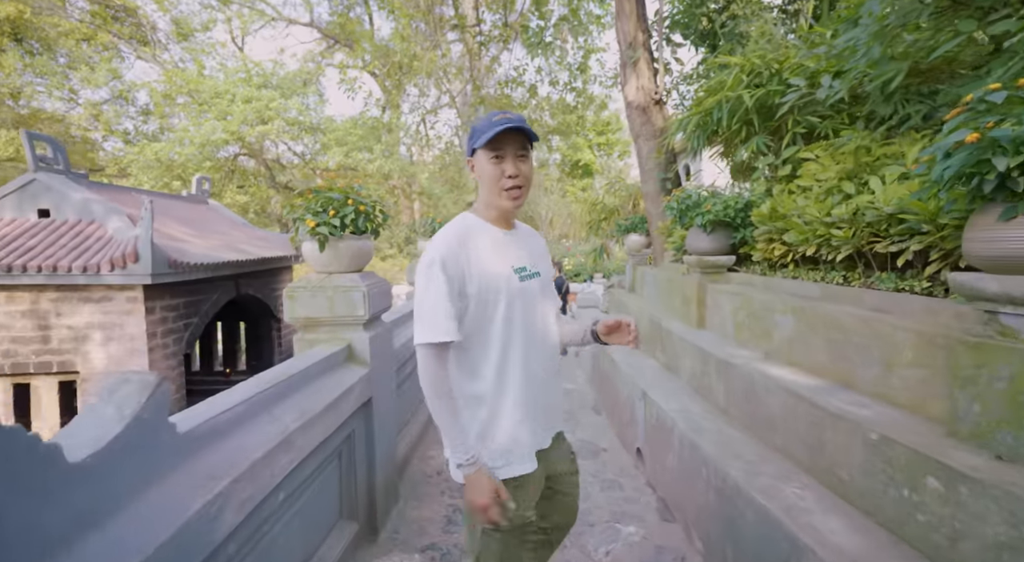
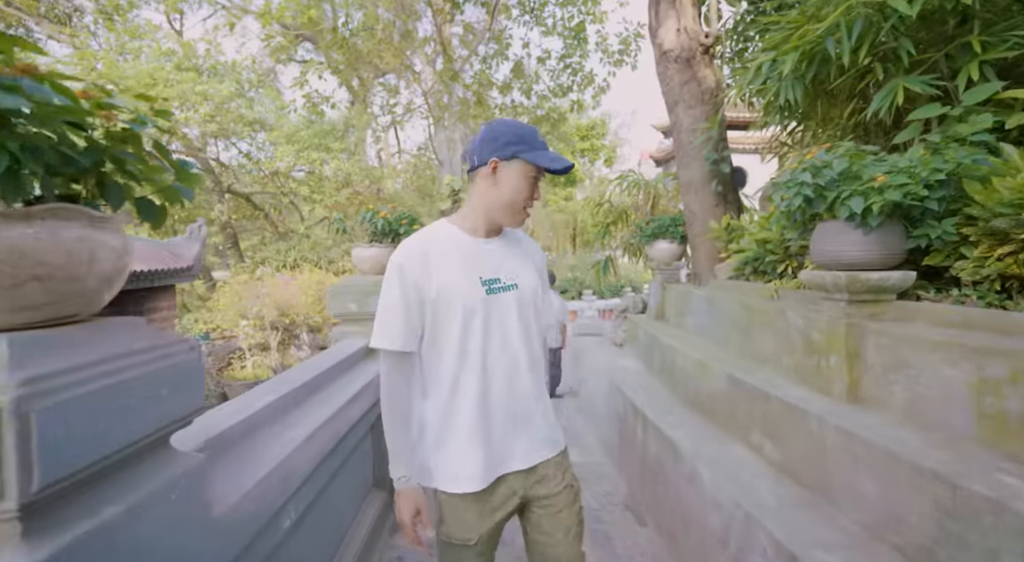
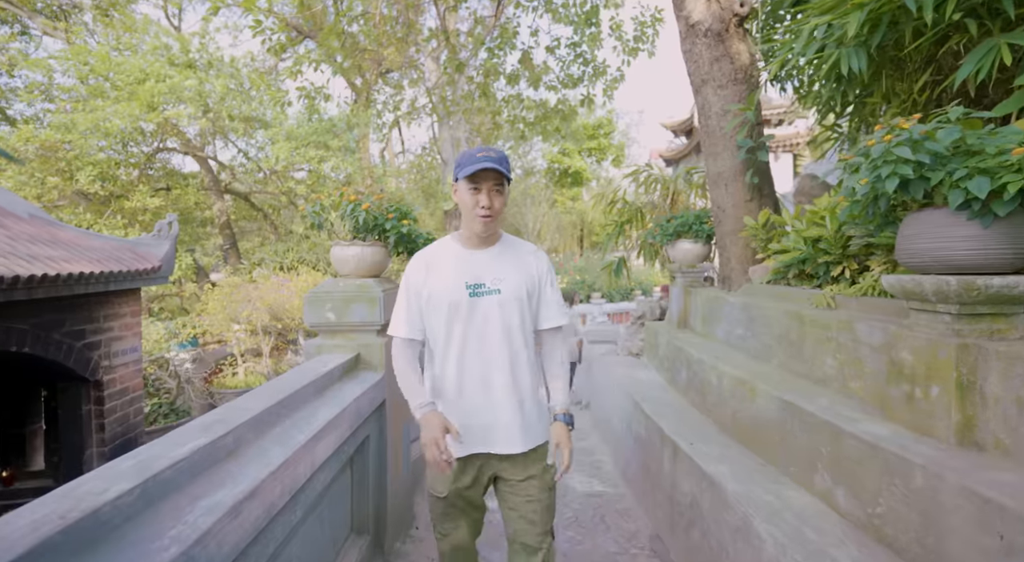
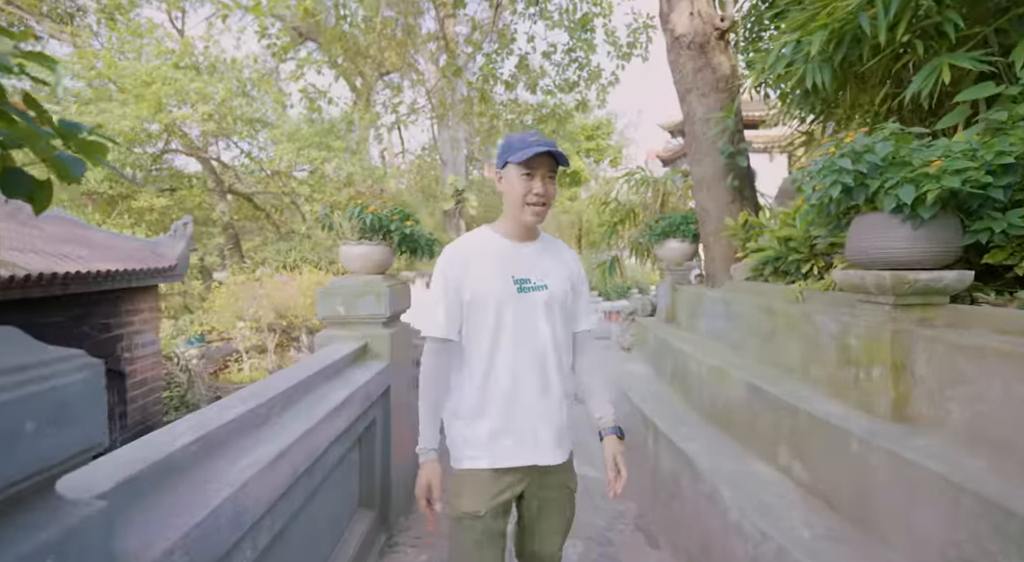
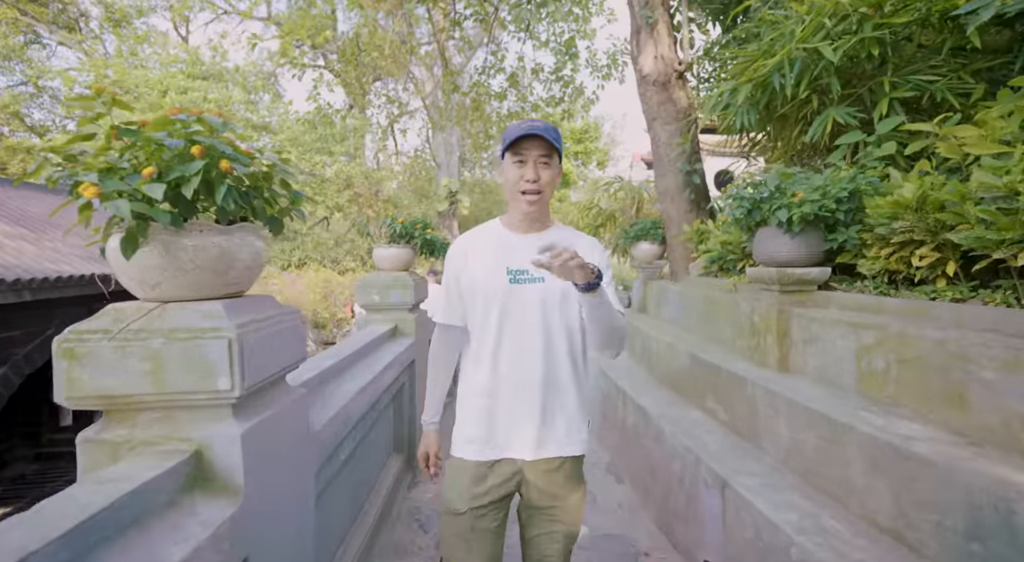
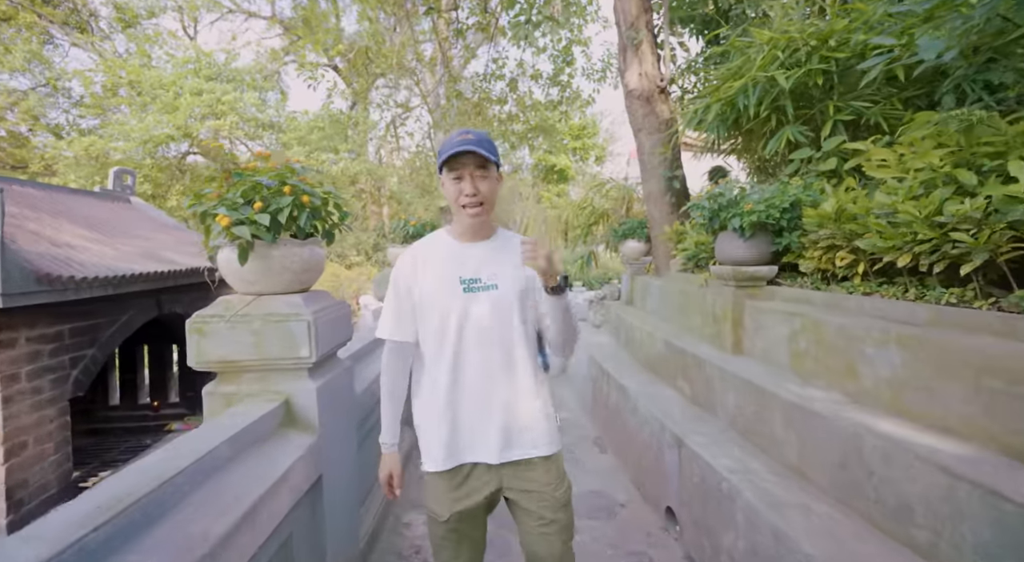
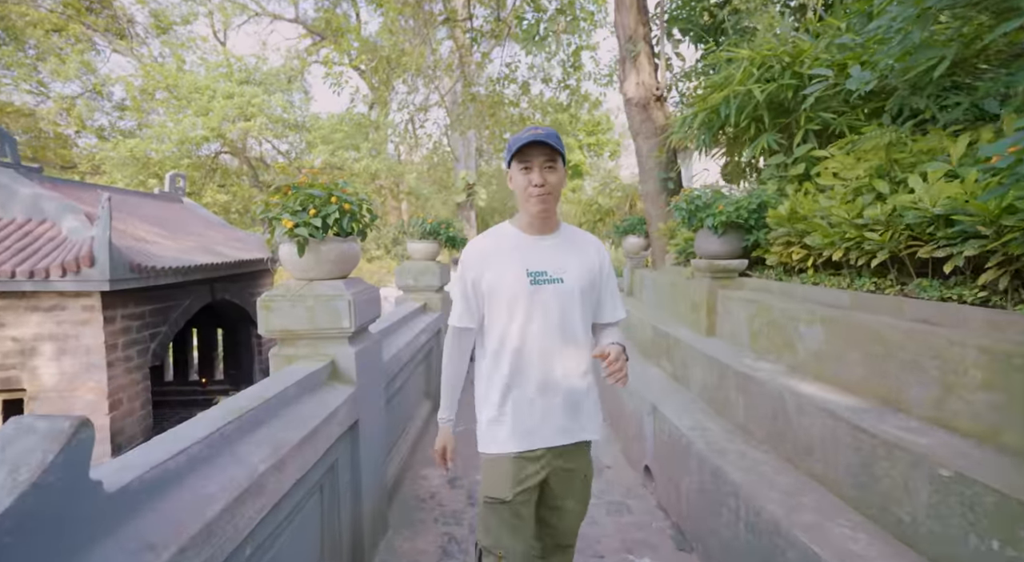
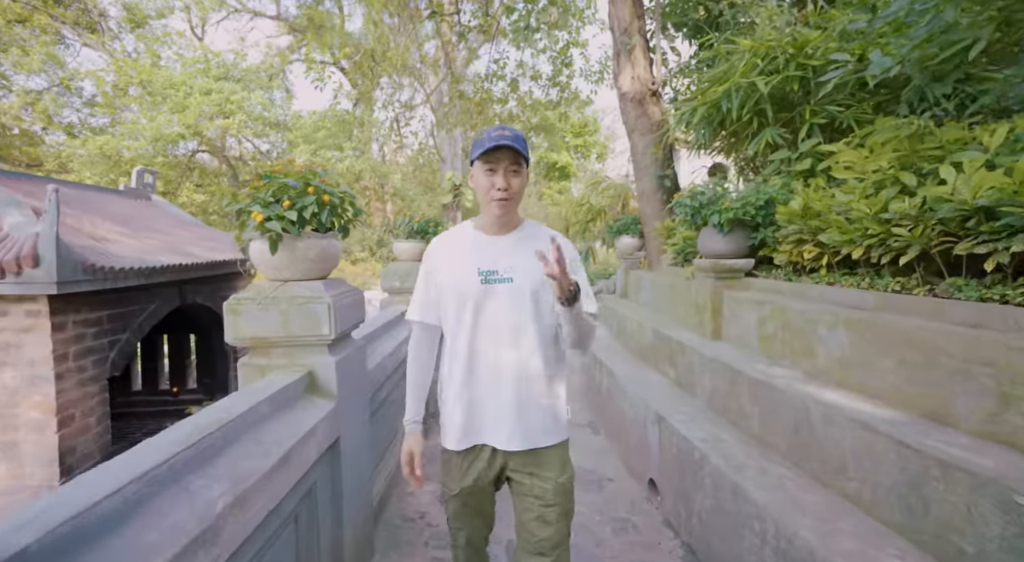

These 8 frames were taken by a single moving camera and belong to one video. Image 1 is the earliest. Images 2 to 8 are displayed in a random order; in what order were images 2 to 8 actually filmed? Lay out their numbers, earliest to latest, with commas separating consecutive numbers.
7, 8, 6, 5, 2, 4, 3
